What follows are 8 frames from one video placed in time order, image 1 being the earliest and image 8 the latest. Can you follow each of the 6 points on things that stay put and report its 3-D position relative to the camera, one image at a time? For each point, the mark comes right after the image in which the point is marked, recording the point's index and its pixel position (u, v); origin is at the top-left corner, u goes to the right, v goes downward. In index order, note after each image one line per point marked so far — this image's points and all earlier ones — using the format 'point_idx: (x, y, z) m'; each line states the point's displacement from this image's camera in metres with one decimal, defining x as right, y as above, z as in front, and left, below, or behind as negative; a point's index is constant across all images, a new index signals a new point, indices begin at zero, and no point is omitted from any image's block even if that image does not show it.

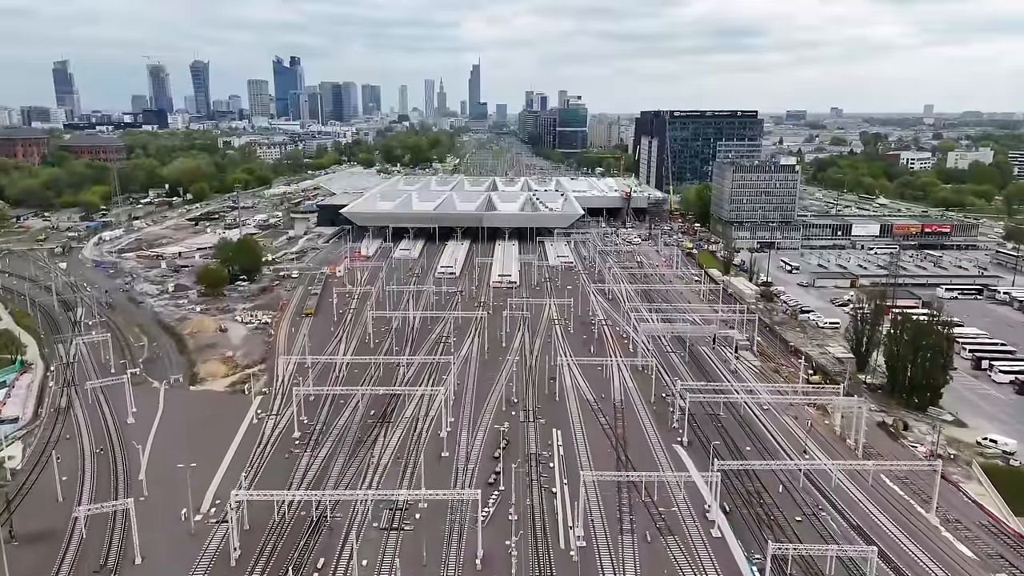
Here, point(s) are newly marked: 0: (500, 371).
0: (-0.3, -2.2, +19.8) m
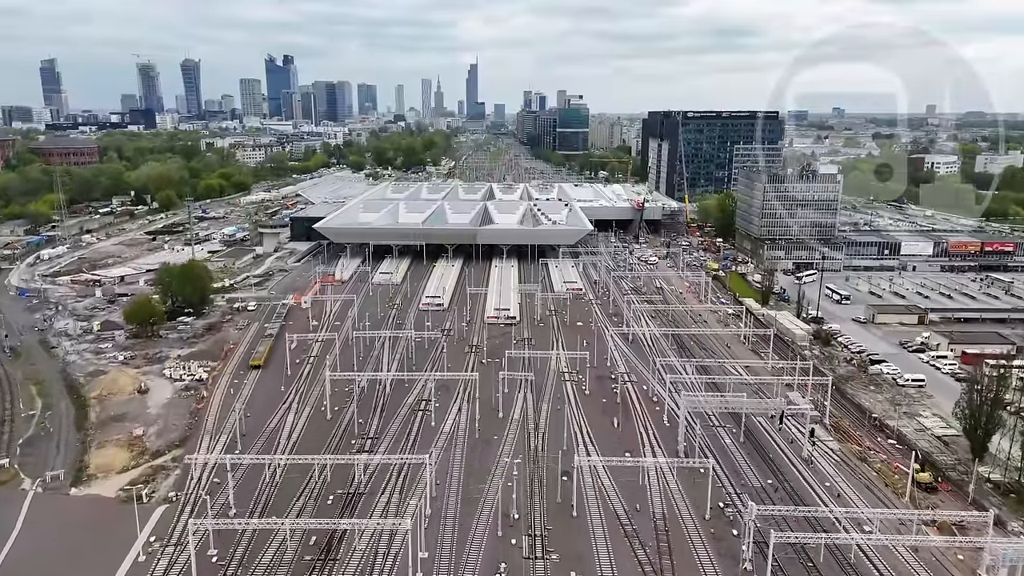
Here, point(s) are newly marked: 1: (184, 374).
0: (-0.3, -3.5, +14.7) m
1: (-8.7, -2.3, +19.7) m
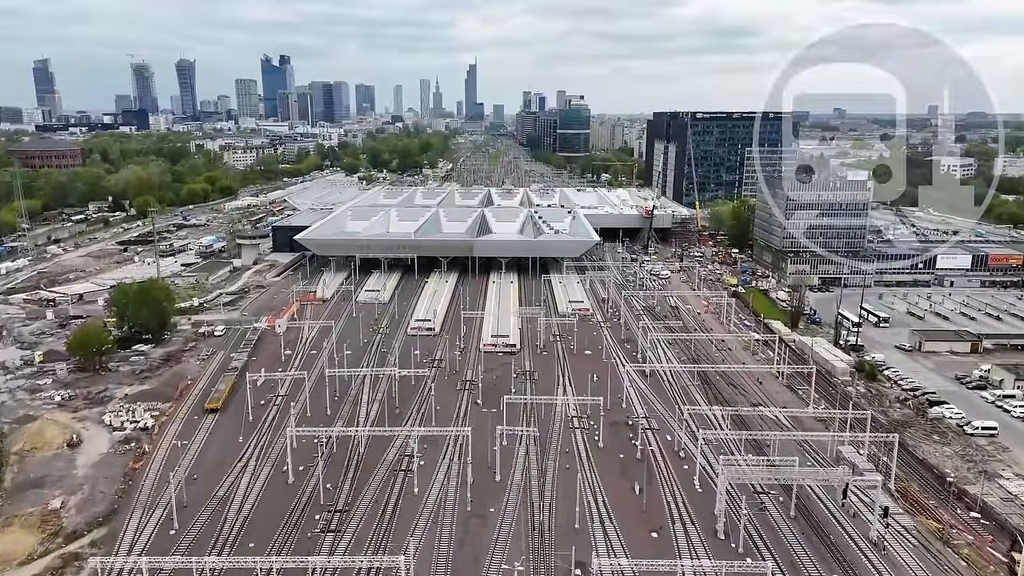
0: (-0.3, -4.2, +11.8) m
1: (-8.7, -3.0, +16.8) m
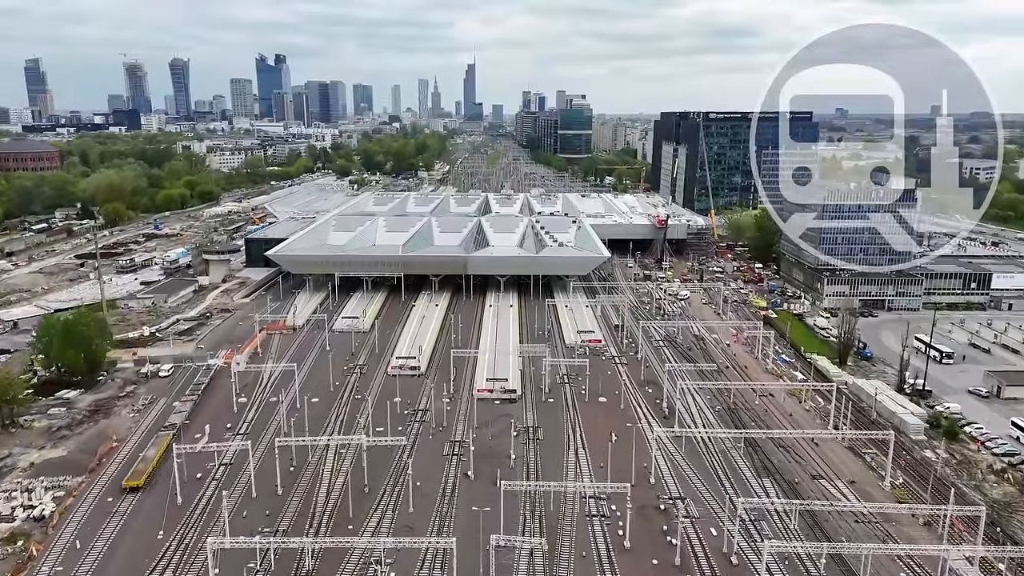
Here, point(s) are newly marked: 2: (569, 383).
0: (-0.3, -5.0, +8.1) m
1: (-8.7, -3.9, +13.2) m
2: (+1.5, -2.4, +19.1) m
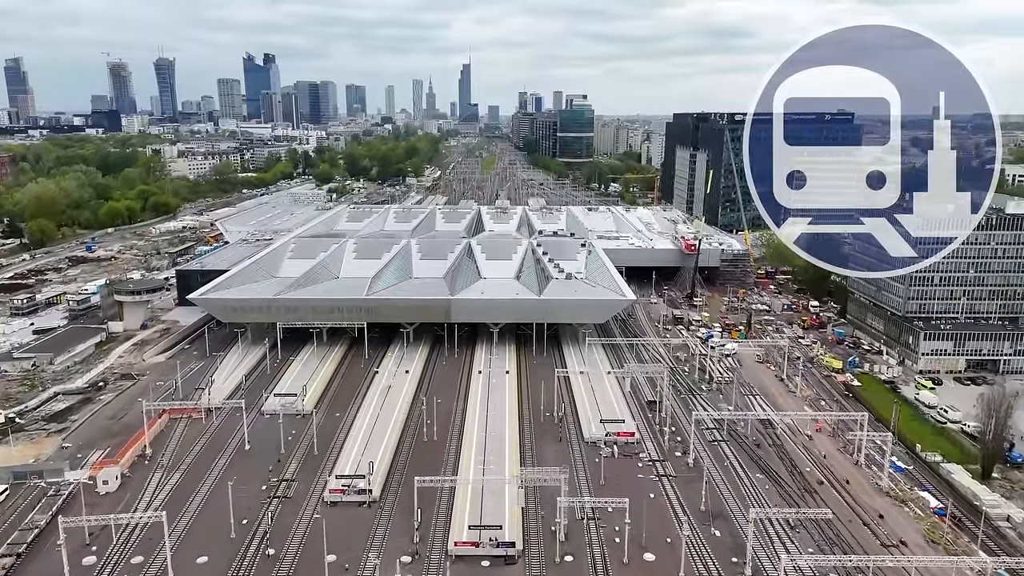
0: (-0.3, -6.5, +1.6) m
1: (-8.7, -5.4, +6.6) m
2: (+1.4, -4.0, +12.6) m
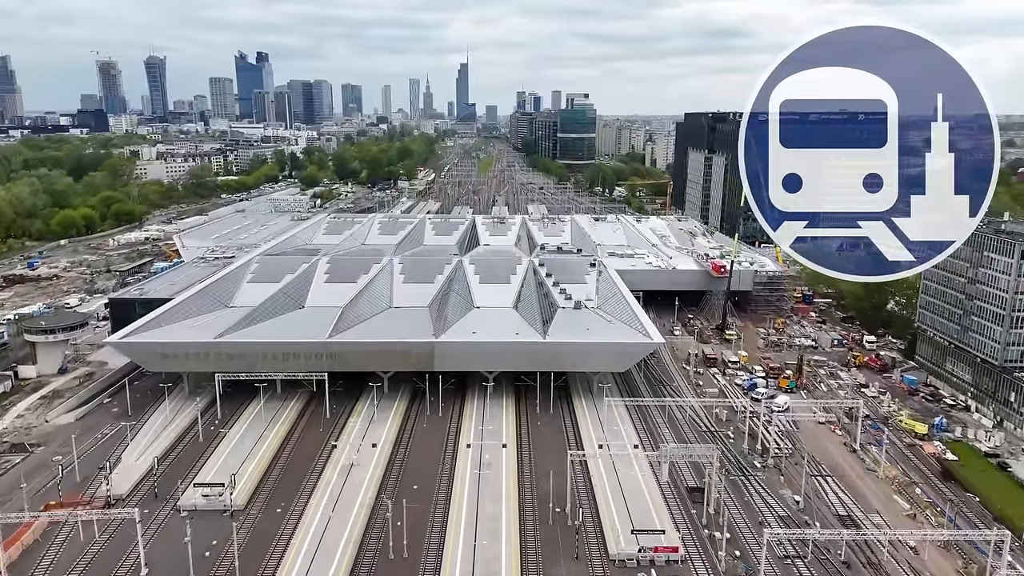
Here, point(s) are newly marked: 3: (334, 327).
0: (-0.3, -7.5, -2.7) m
1: (-8.7, -6.4, +2.3) m
2: (+1.4, -4.9, +8.2) m
3: (-4.5, -1.0, +18.7) m
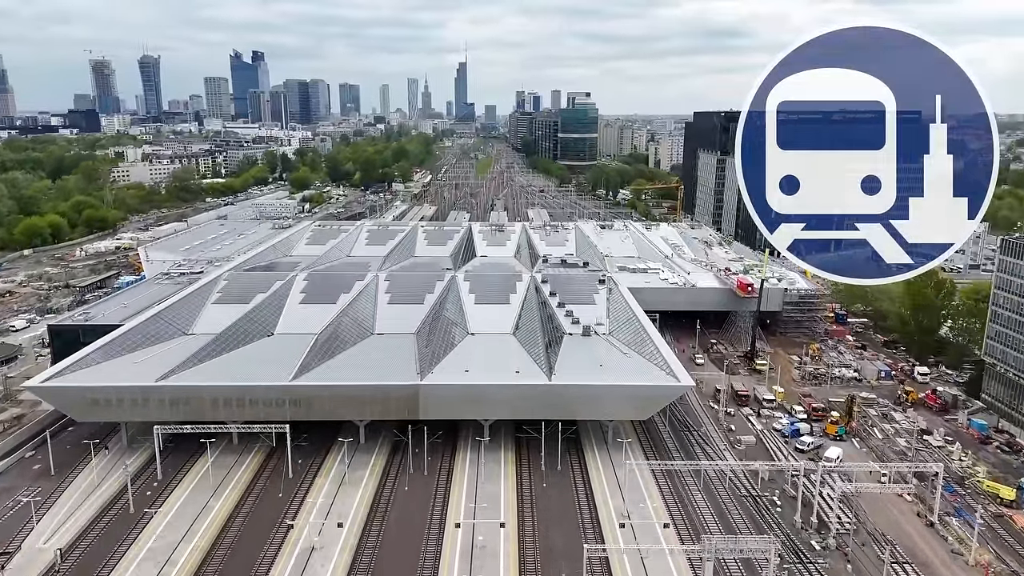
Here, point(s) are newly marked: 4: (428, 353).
0: (-0.3, -8.1, -5.6) m
1: (-8.7, -7.0, -0.6) m
2: (+1.4, -5.6, +5.3) m
3: (-4.5, -1.6, +15.8) m
4: (-2.1, -1.6, +18.4) m
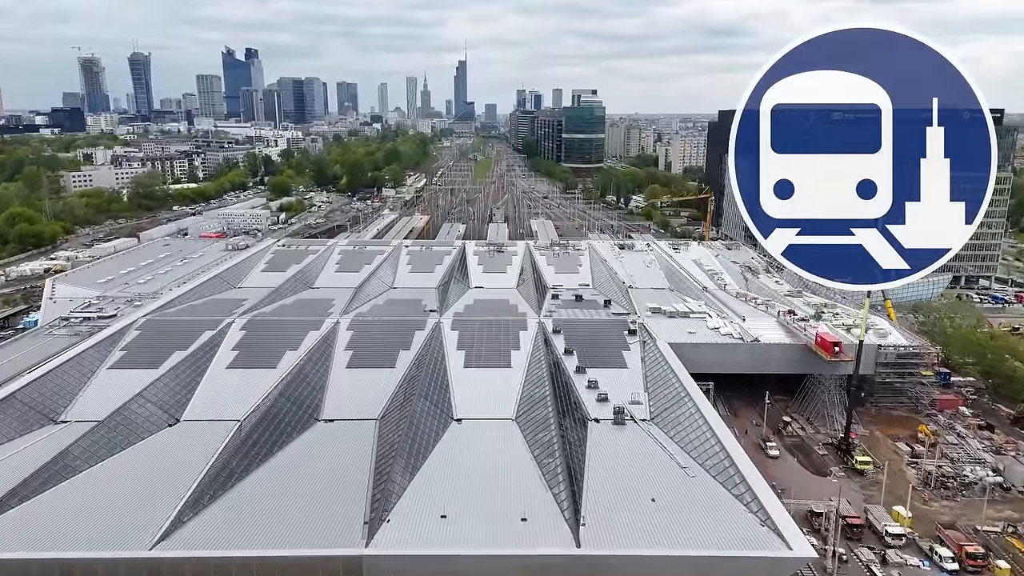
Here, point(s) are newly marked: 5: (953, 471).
0: (-0.3, -9.5, -11.4) m
1: (-8.7, -8.4, -6.4) m
2: (+1.5, -6.9, -0.5) m
3: (-4.4, -2.9, +10.0) m
4: (-2.0, -2.9, +12.6) m
5: (+8.5, -3.5, +14.4) m
